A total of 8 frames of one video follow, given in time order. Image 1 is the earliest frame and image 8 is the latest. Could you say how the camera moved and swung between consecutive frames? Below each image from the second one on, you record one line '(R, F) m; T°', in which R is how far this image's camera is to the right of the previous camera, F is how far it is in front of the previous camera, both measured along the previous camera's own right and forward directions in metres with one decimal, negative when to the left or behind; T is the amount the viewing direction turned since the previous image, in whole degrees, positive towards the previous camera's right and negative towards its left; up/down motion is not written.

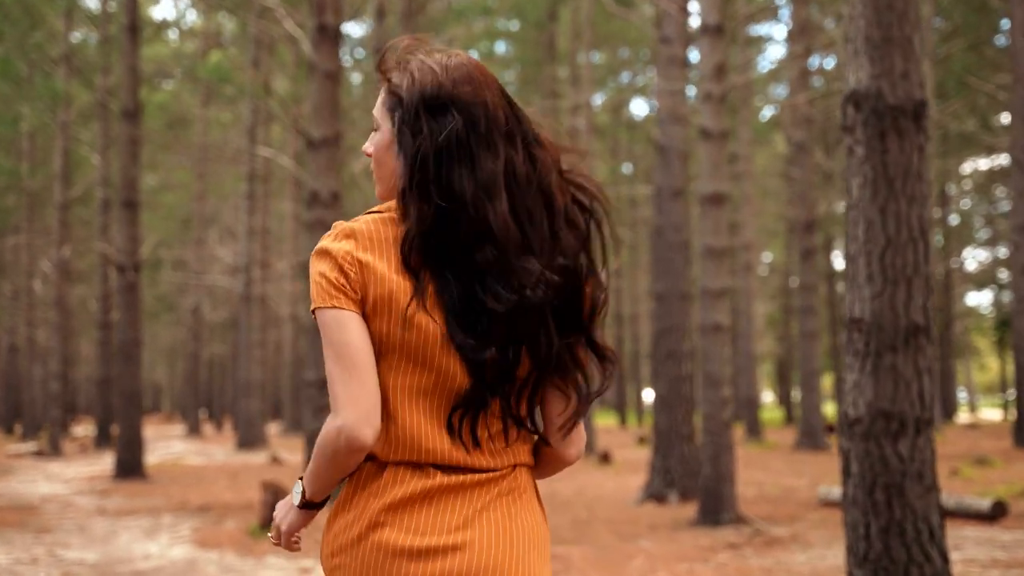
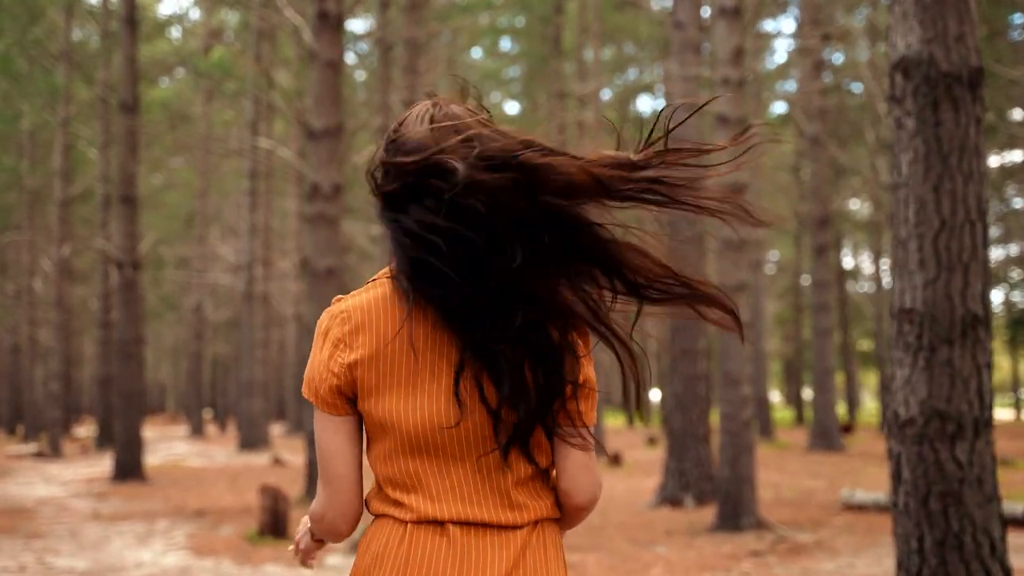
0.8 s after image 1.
(0.0, +0.4) m; 0°
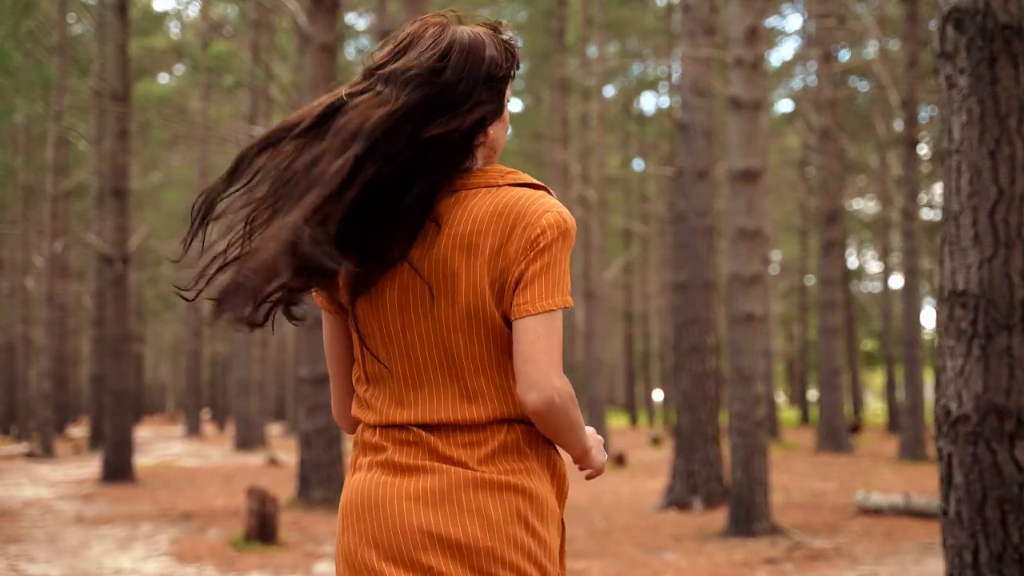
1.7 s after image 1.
(0.0, +0.4) m; 0°
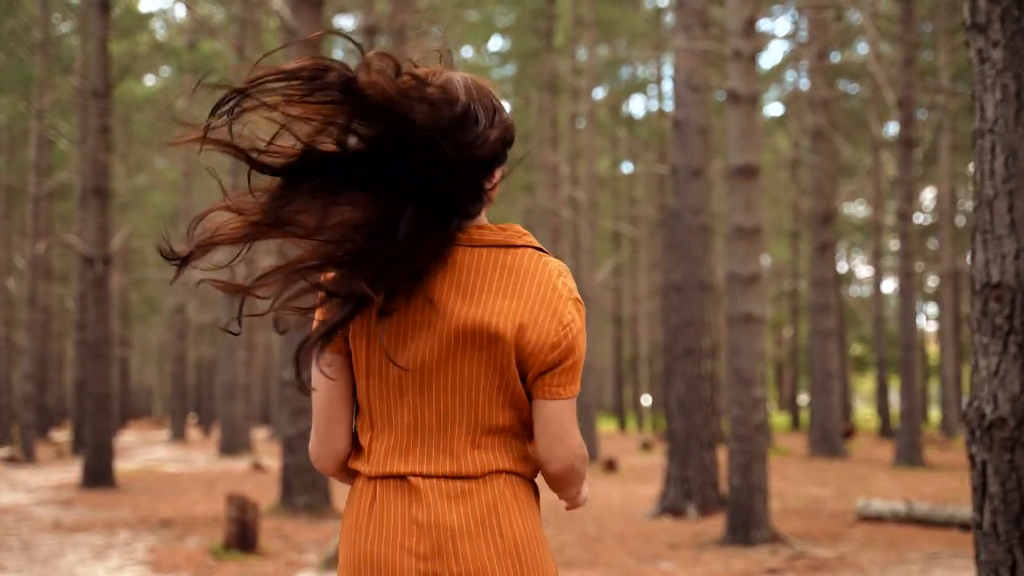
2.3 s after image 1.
(0.0, +0.3) m; +1°
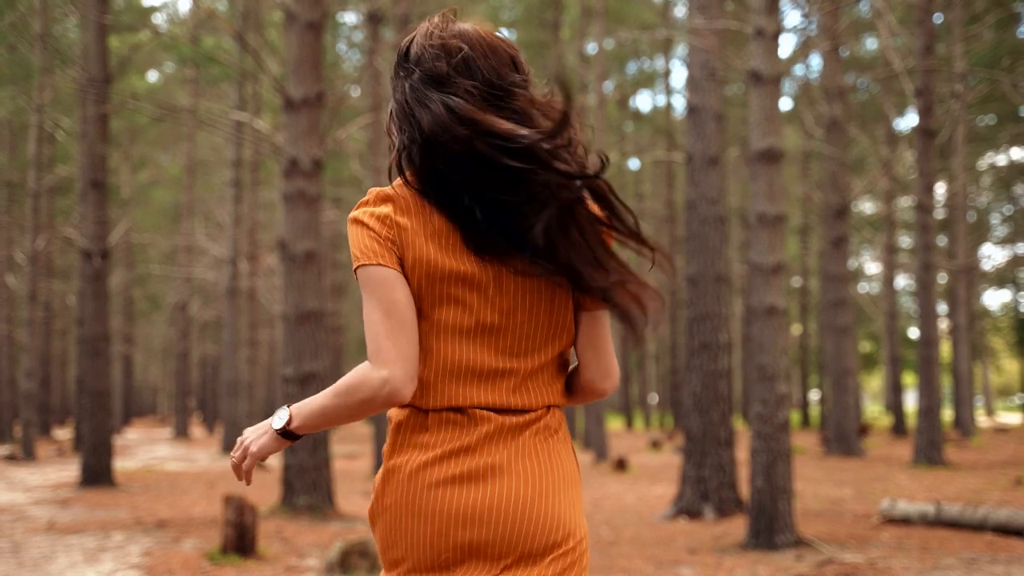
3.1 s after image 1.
(0.0, +0.3) m; 0°
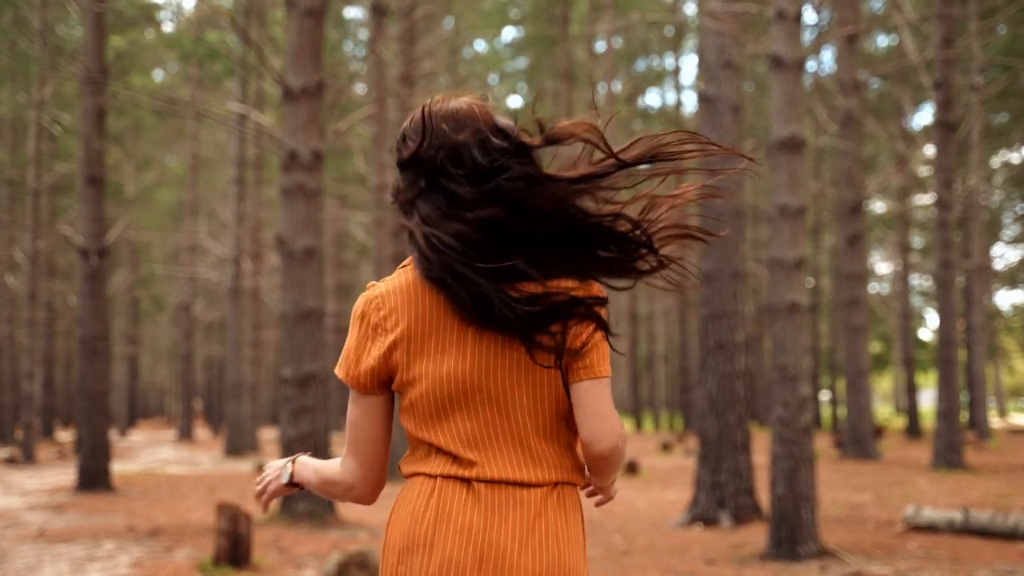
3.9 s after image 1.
(0.0, +0.3) m; 0°
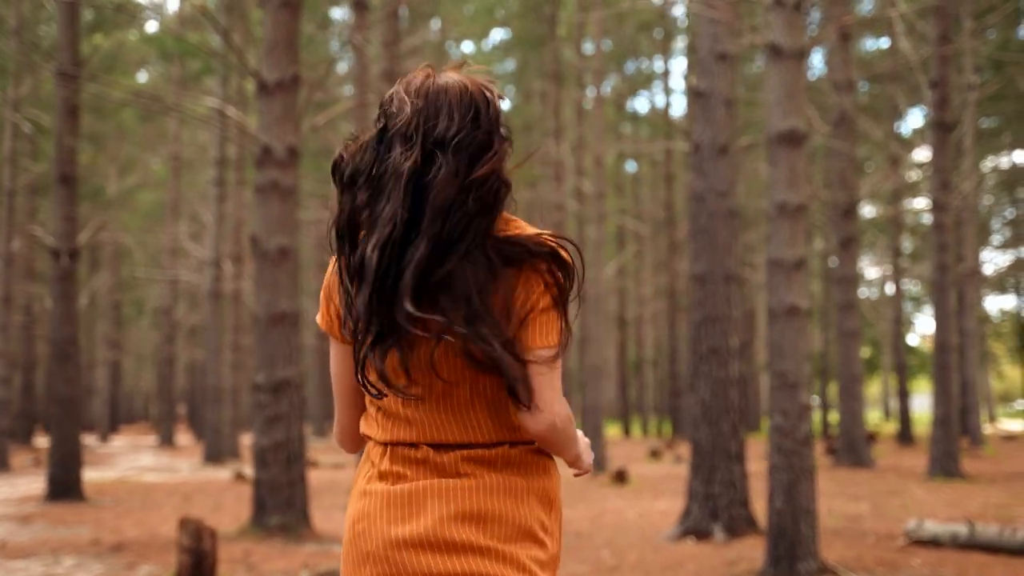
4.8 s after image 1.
(0.0, +0.4) m; +1°
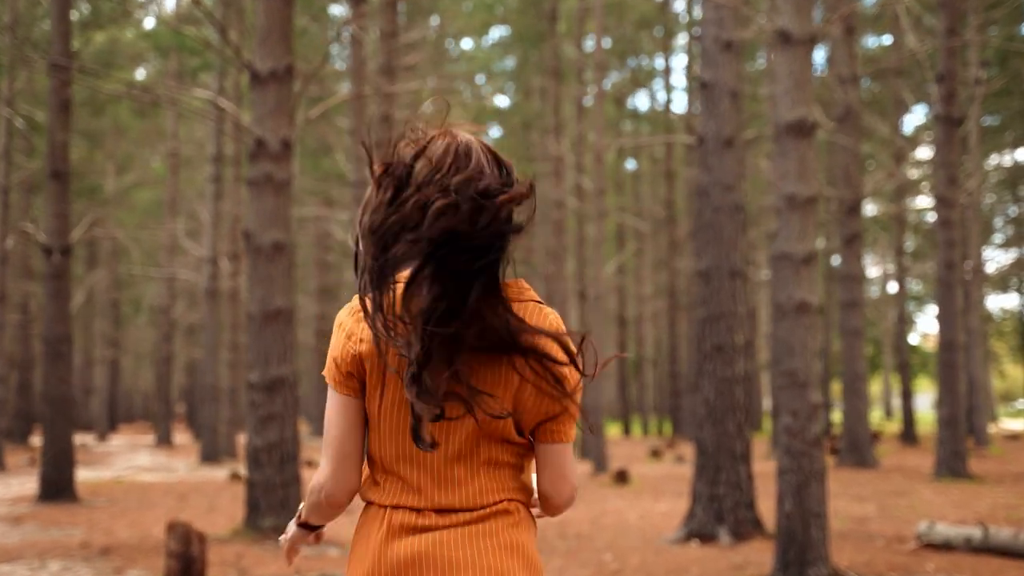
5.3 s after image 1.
(0.0, +0.2) m; 0°
